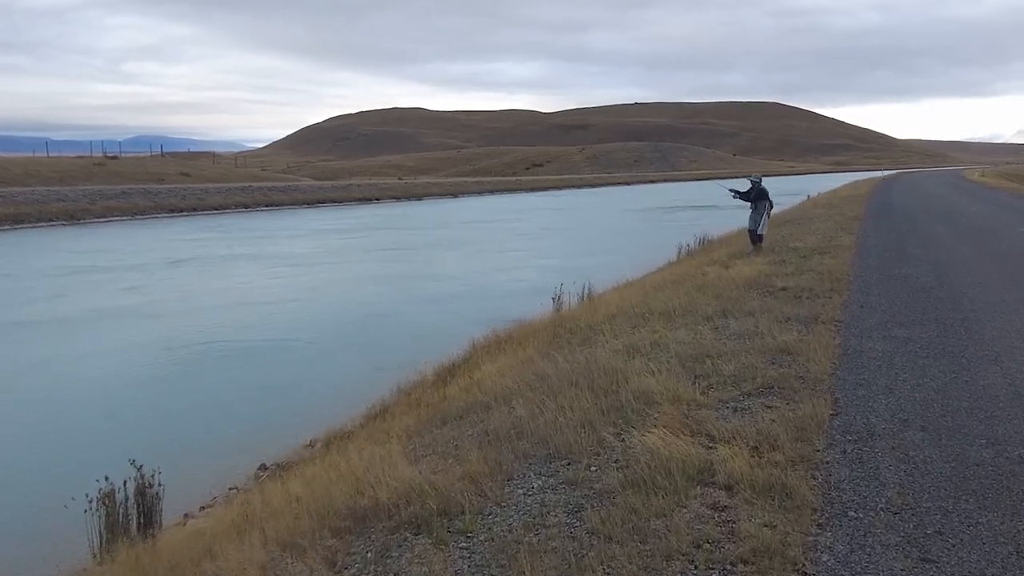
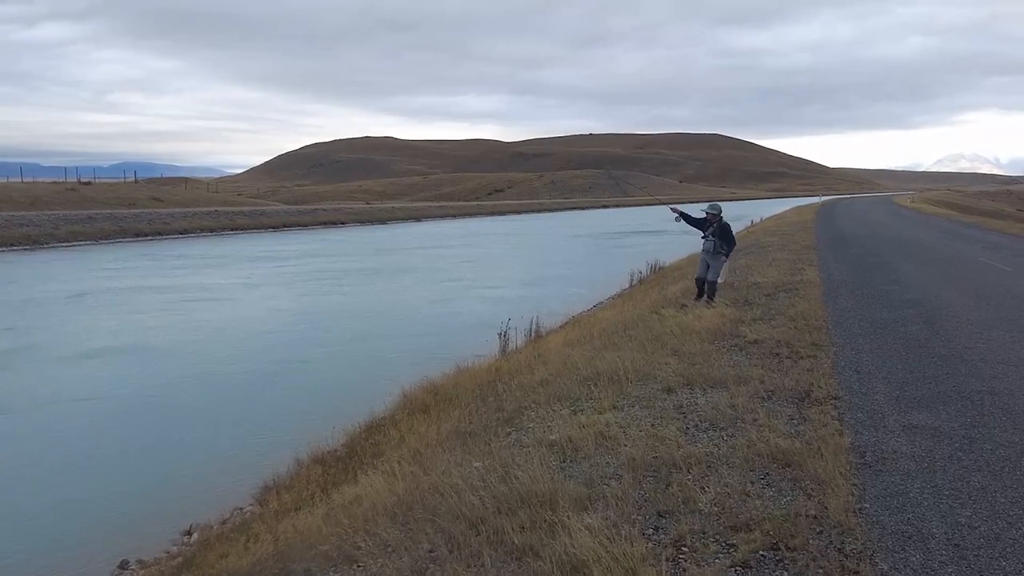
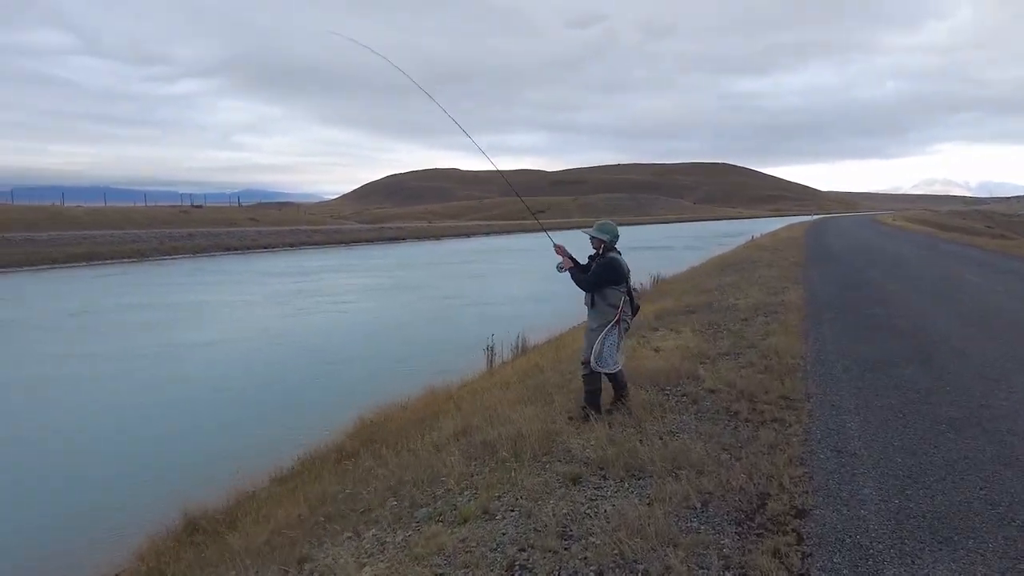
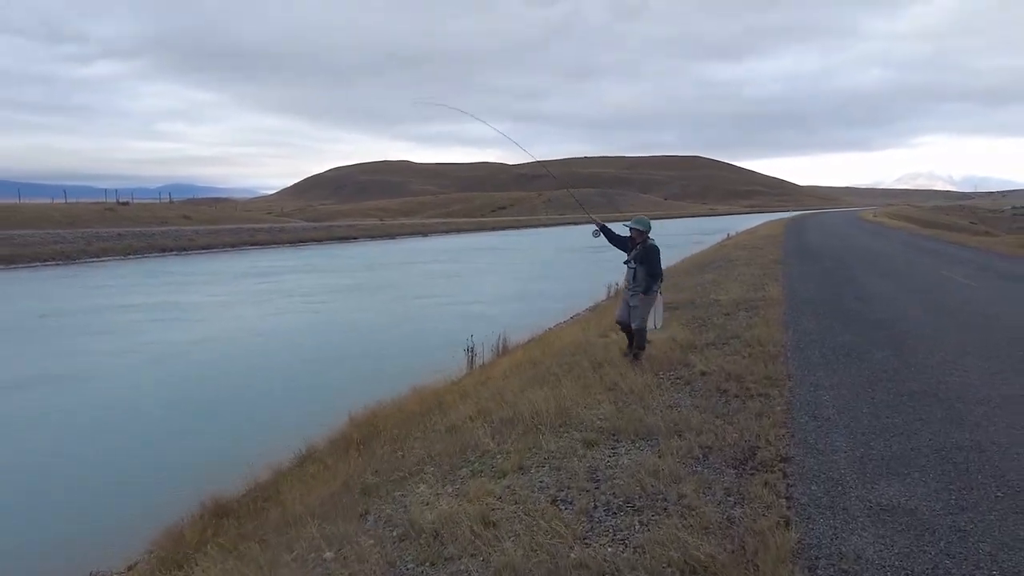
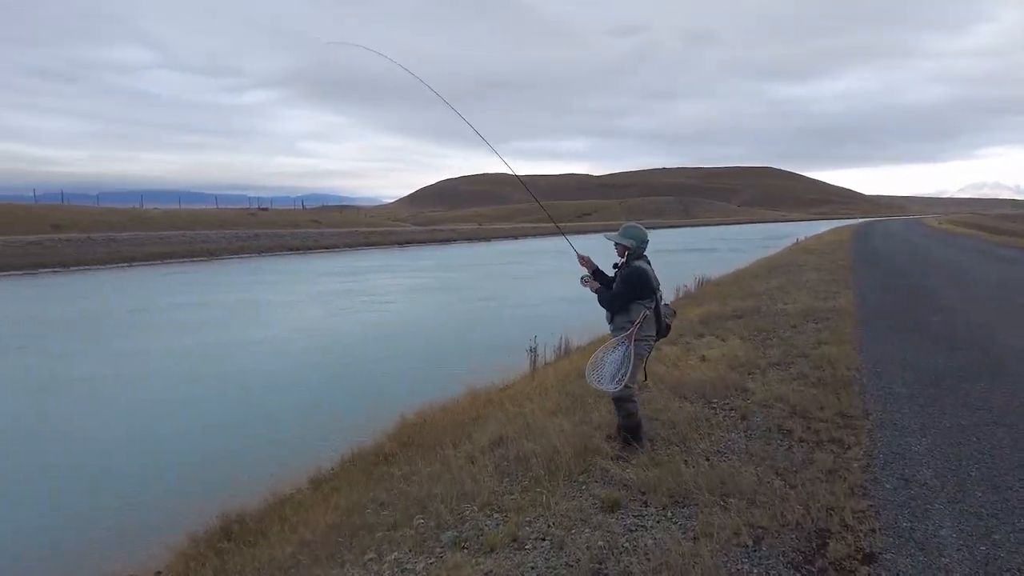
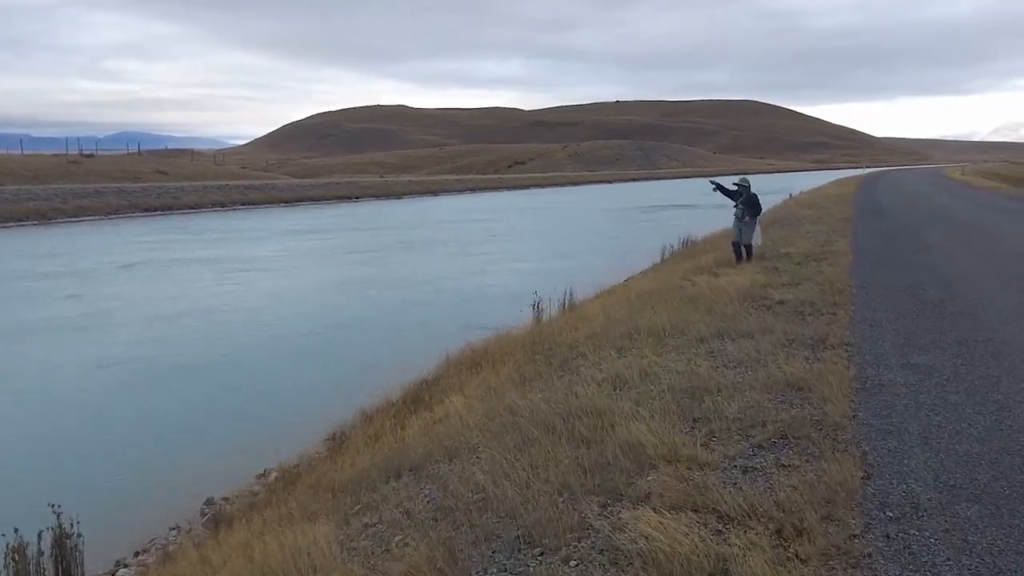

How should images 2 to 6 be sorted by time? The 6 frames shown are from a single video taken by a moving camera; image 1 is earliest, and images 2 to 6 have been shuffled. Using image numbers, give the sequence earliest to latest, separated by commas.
6, 2, 4, 3, 5
